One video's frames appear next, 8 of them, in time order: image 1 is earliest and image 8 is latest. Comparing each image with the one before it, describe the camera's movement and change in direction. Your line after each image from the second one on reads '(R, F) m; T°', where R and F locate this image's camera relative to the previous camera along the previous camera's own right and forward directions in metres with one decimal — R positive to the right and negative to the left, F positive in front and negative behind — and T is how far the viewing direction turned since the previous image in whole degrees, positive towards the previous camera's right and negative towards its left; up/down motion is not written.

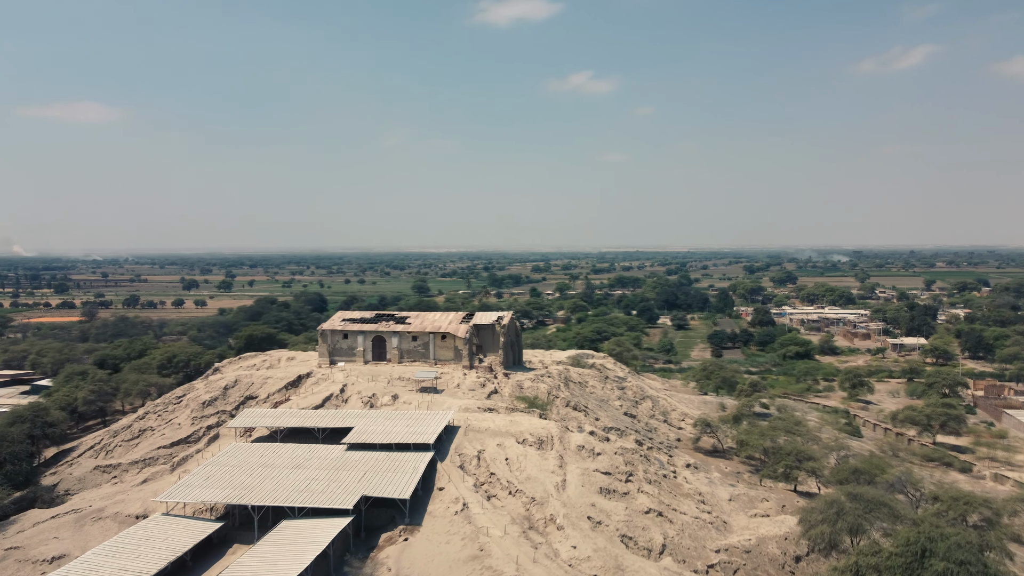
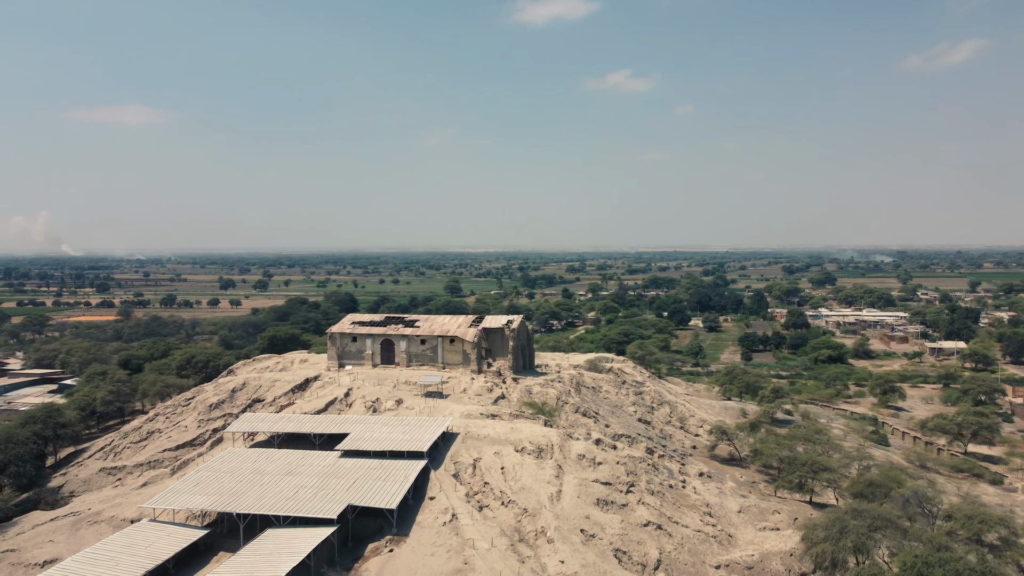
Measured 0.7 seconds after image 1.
(+0.8, +0.3) m; -2°
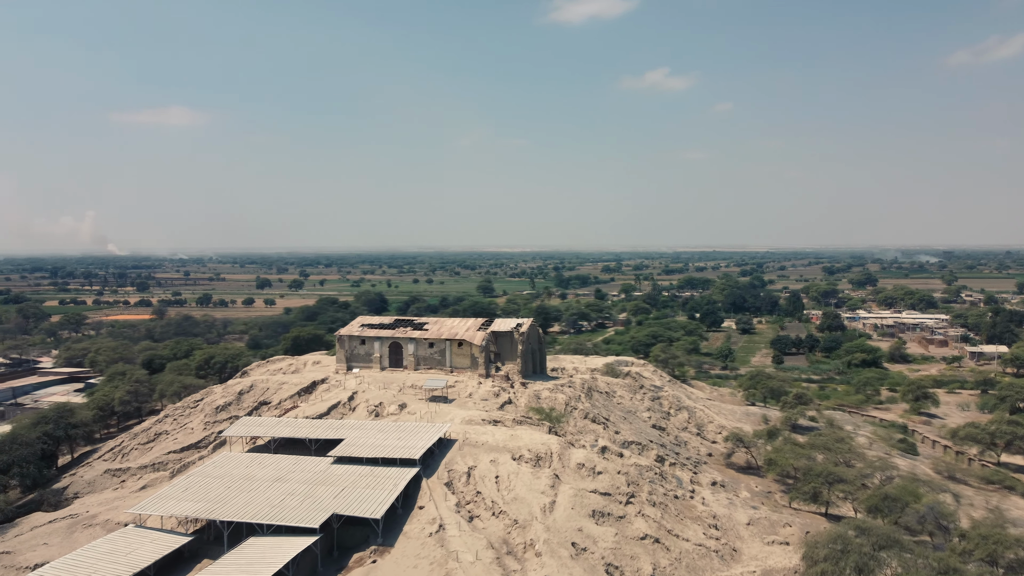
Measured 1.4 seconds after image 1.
(+0.8, +0.4) m; -2°
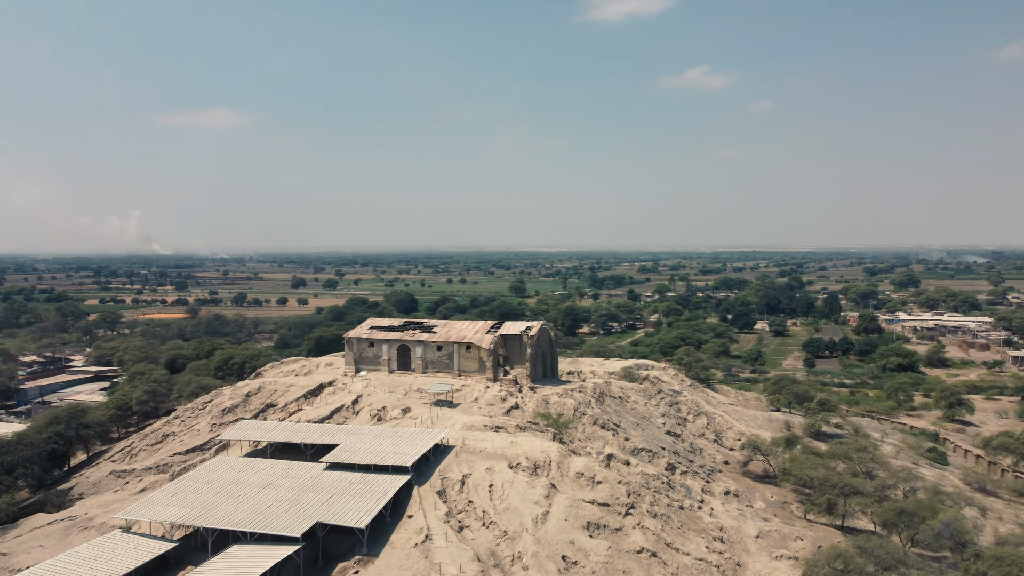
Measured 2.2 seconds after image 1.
(+0.8, +0.4) m; -2°
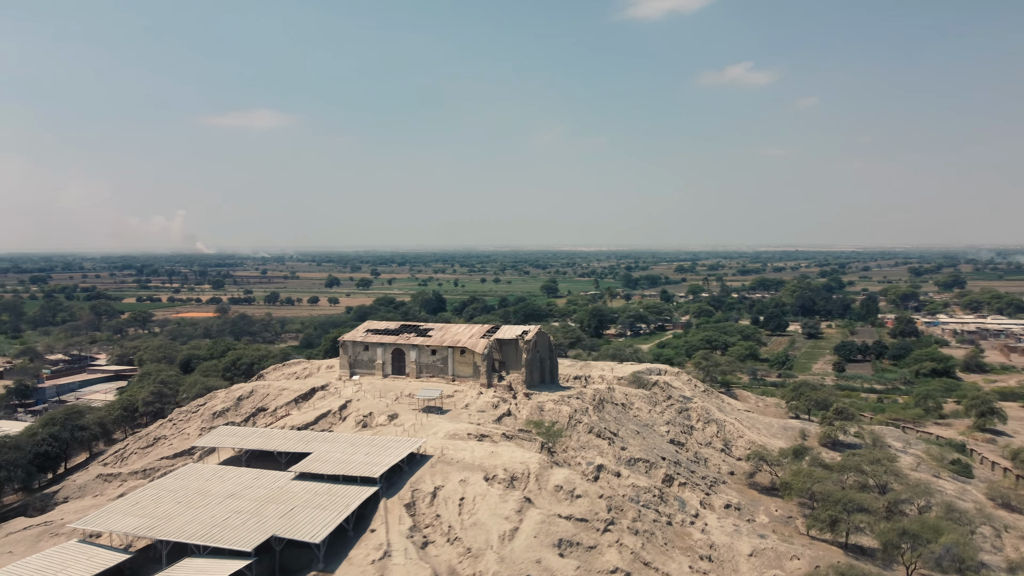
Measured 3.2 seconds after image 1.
(+1.3, +0.5) m; -2°
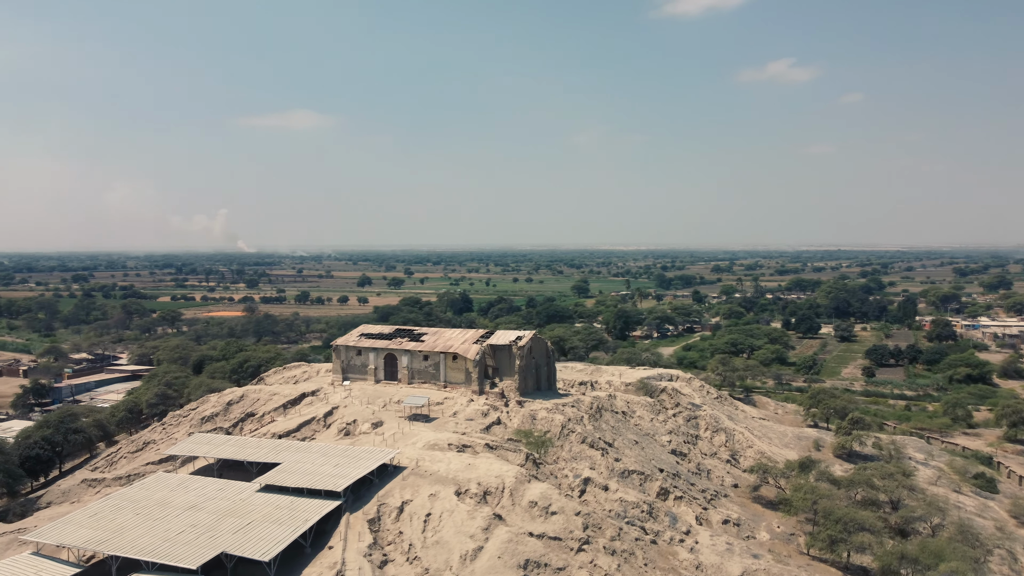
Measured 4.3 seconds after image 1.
(+1.3, +0.6) m; -2°
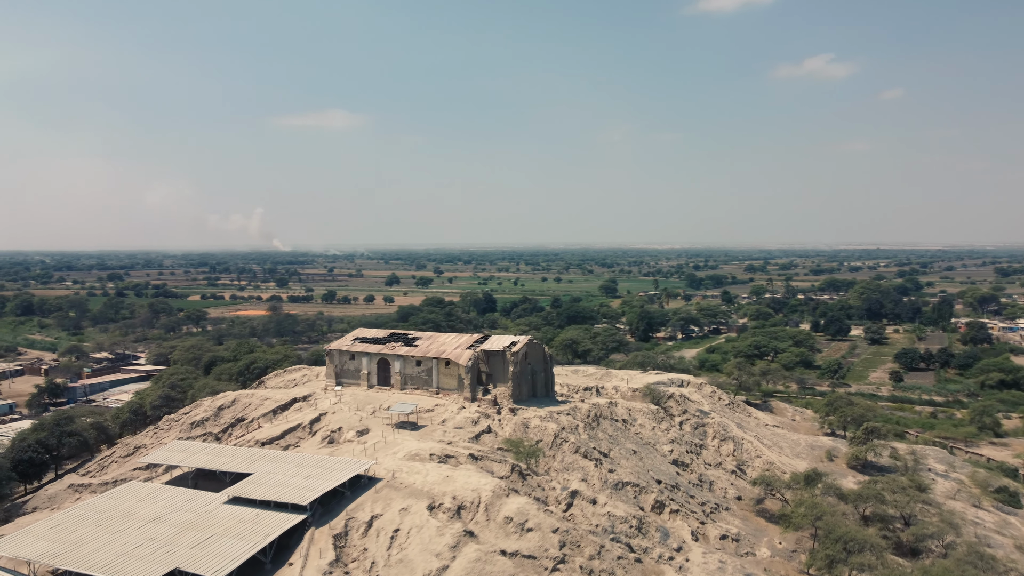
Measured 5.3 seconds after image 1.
(+1.2, +0.5) m; -2°
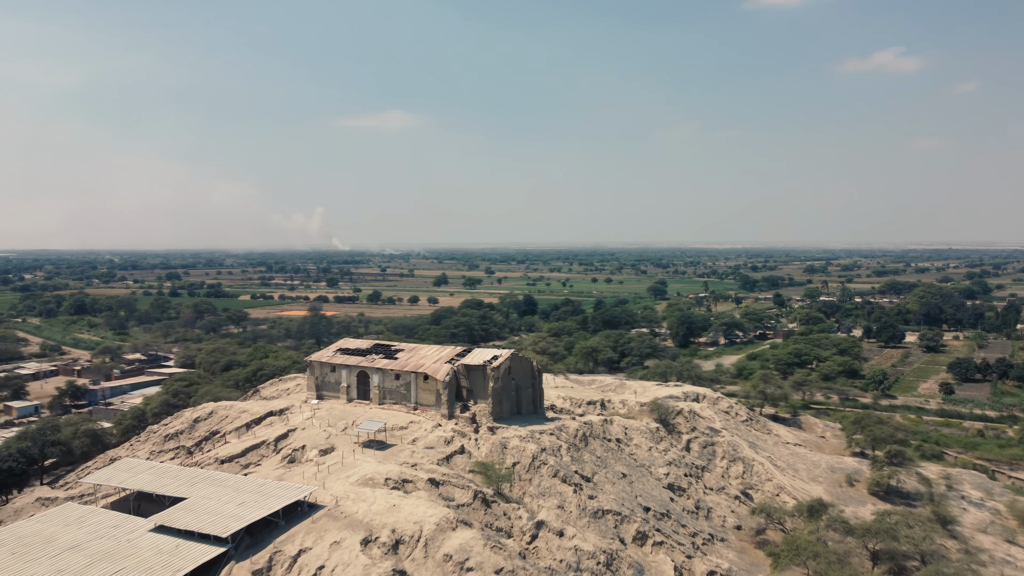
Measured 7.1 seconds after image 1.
(+2.3, +1.1) m; -4°
